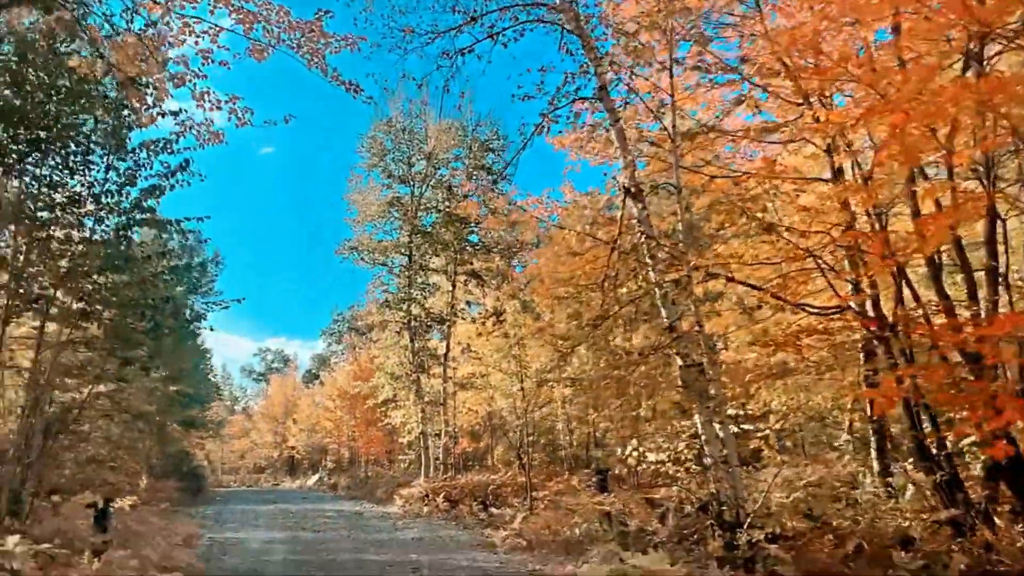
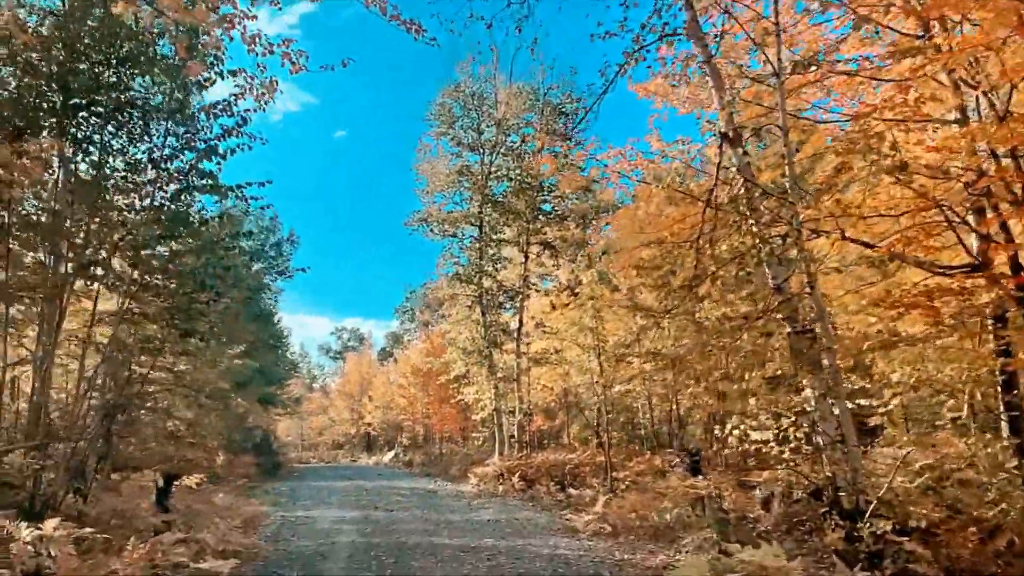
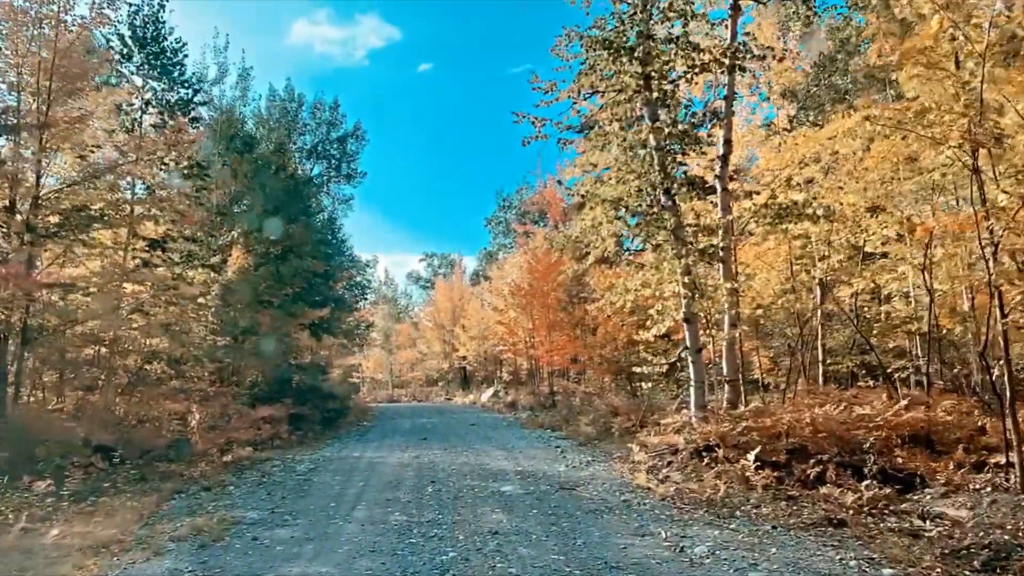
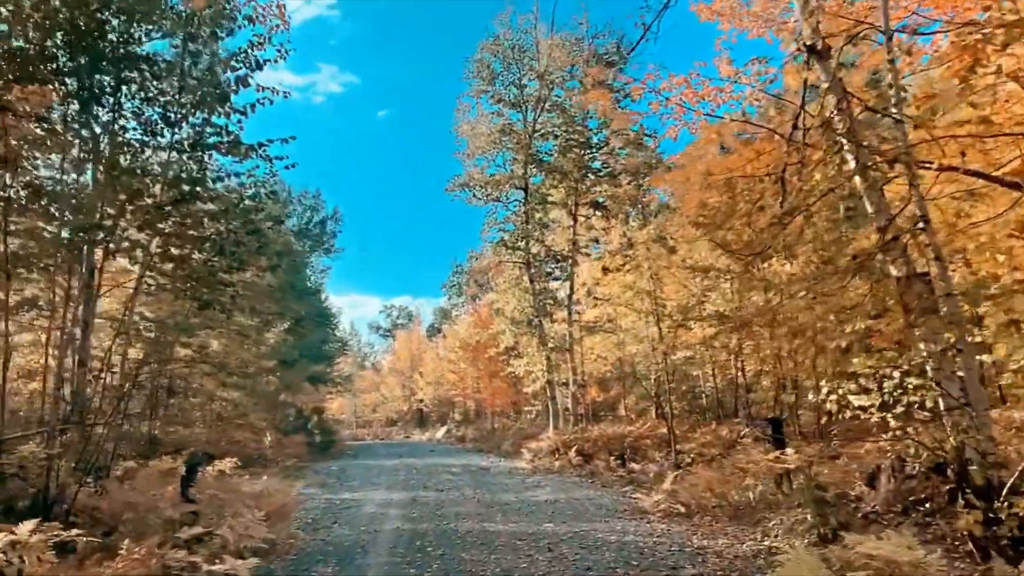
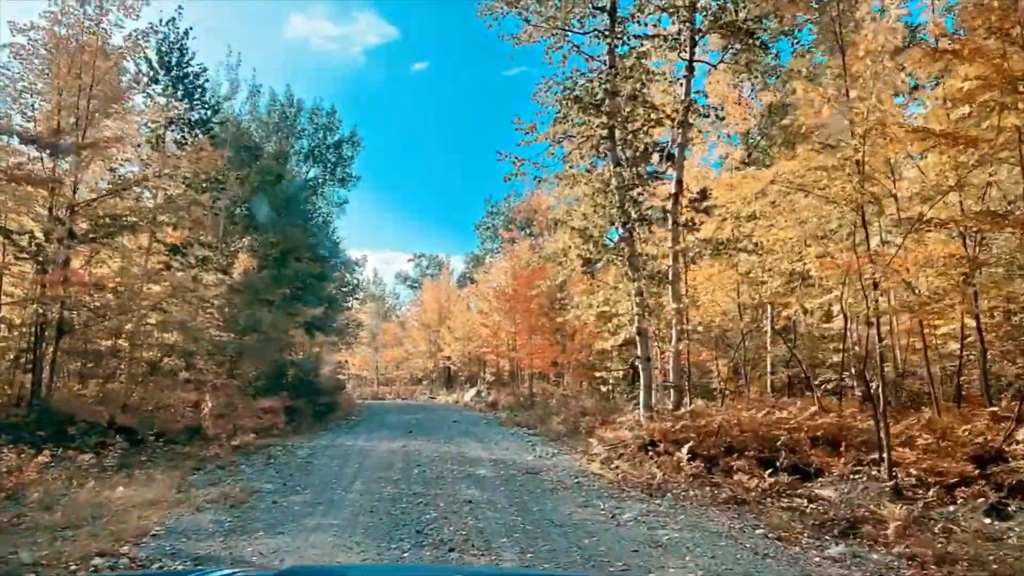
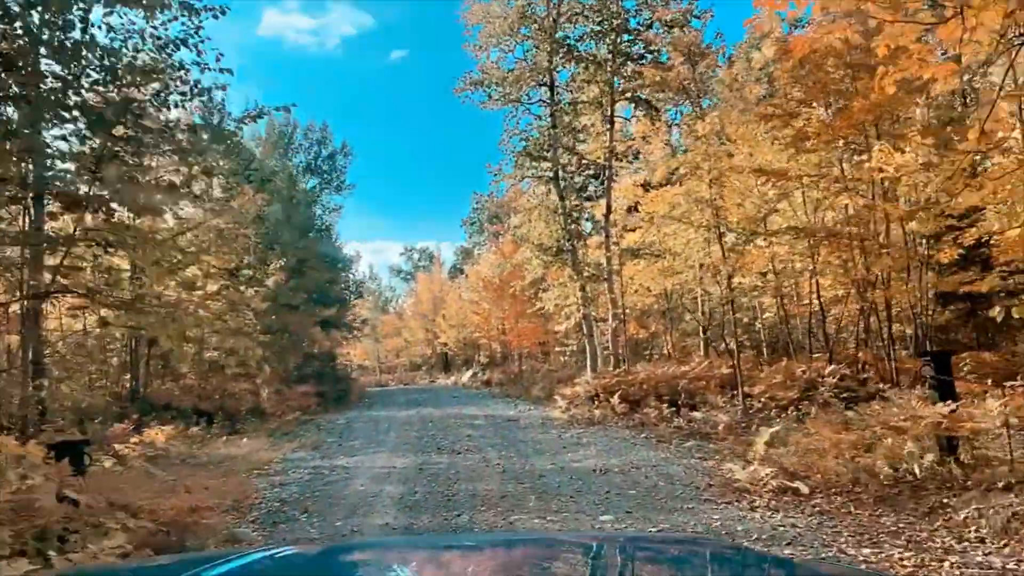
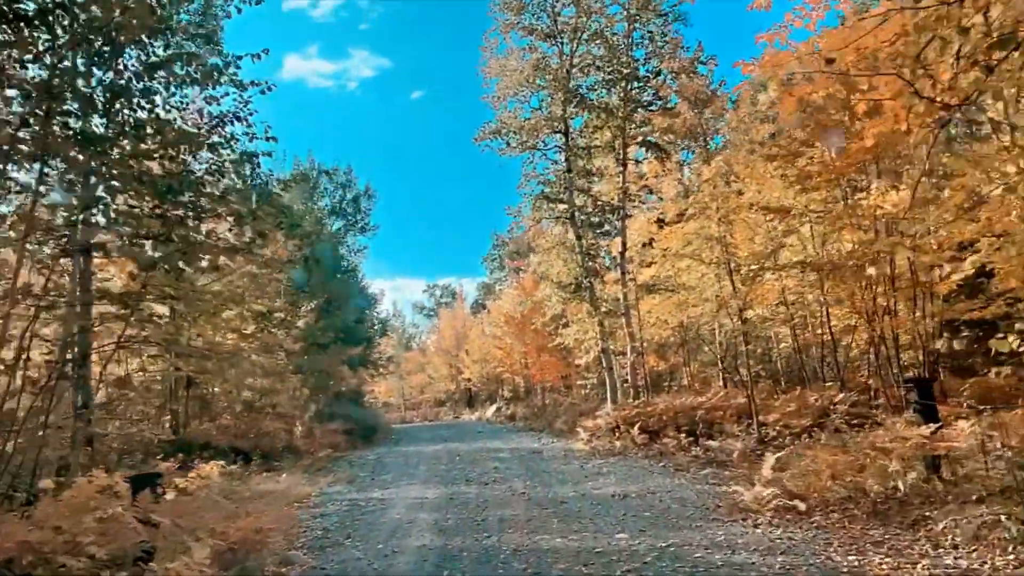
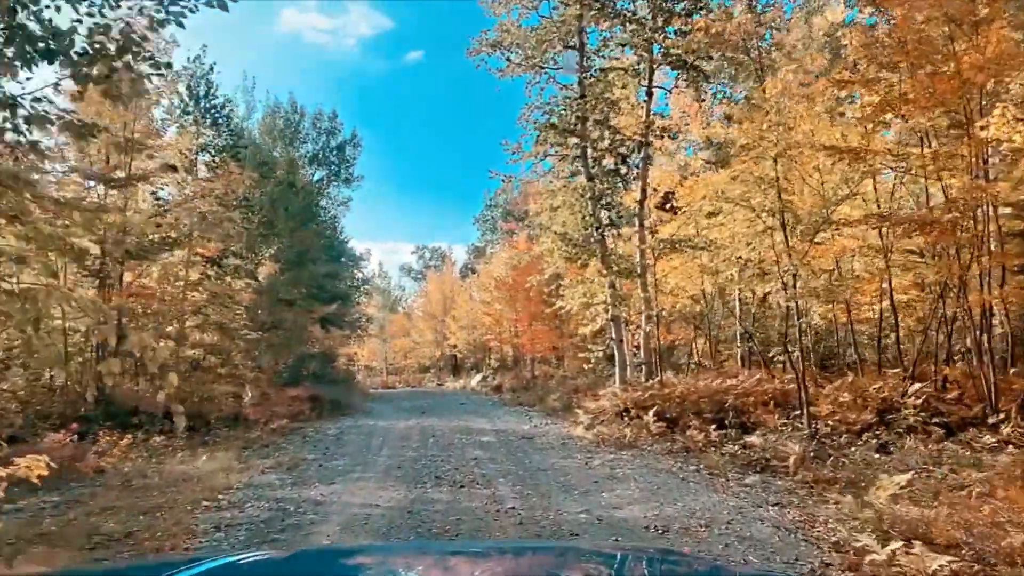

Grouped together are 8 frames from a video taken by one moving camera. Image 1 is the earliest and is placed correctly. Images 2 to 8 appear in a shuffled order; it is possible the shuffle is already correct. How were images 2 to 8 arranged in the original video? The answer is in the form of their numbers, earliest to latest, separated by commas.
2, 4, 7, 6, 8, 5, 3
